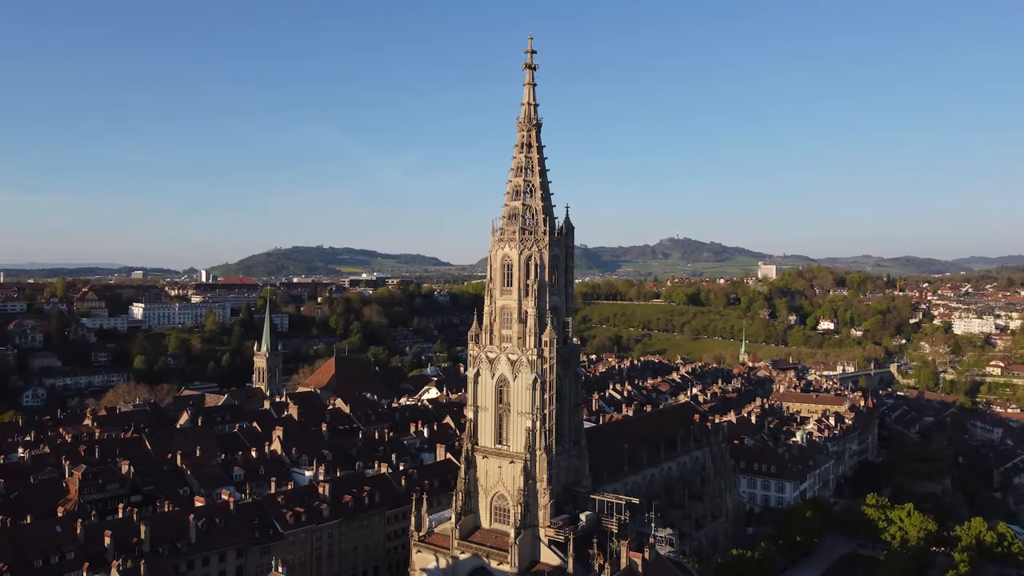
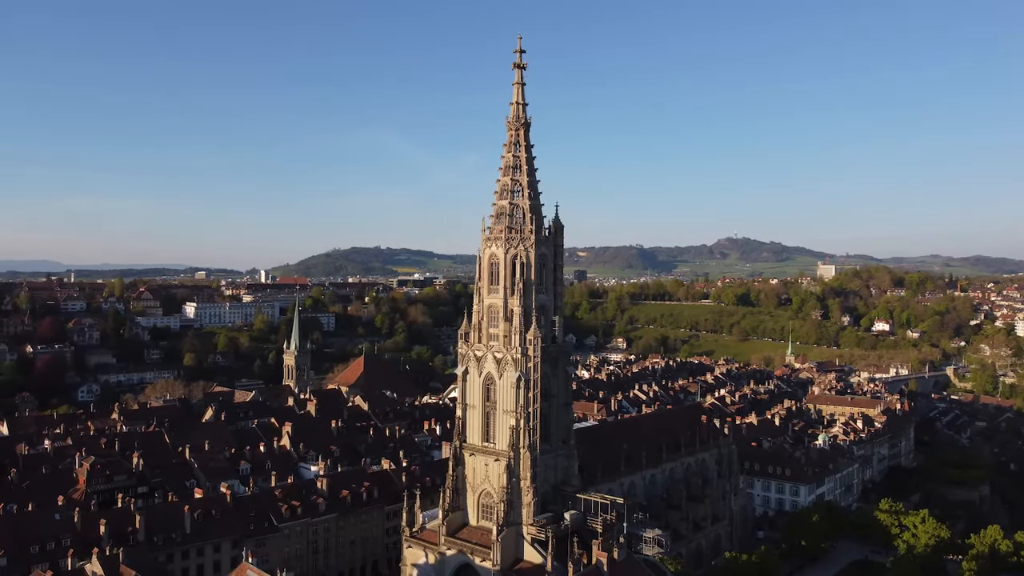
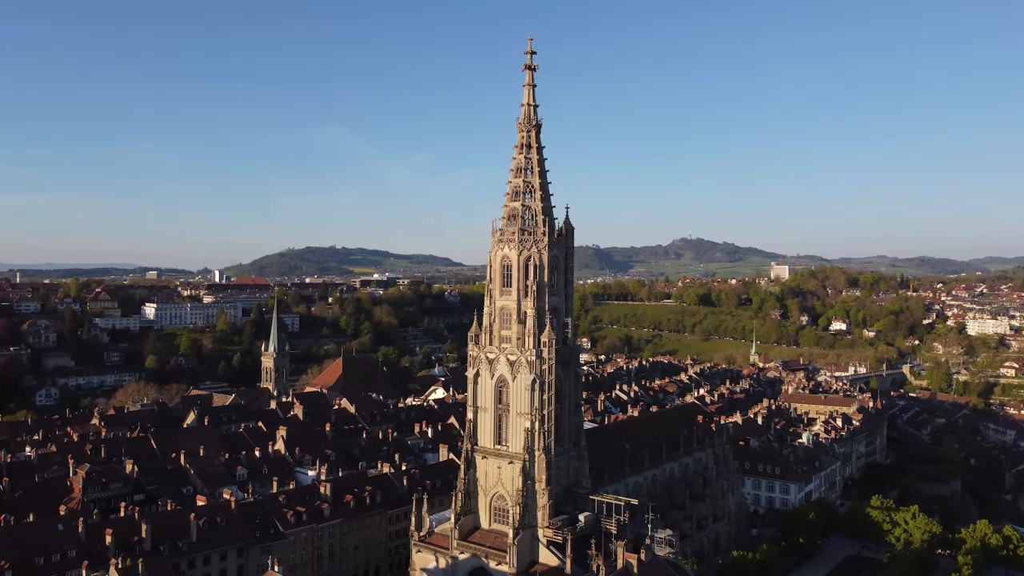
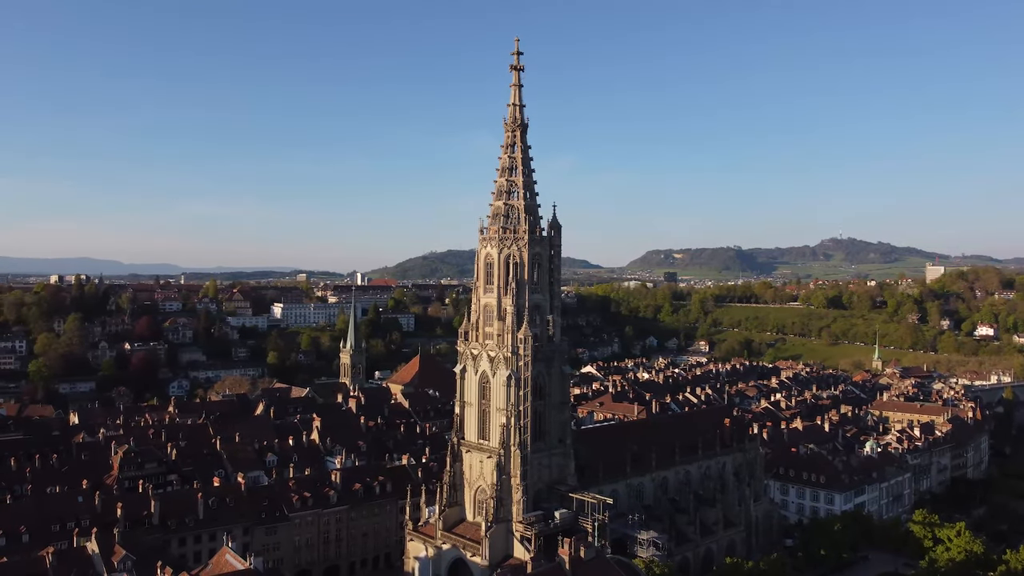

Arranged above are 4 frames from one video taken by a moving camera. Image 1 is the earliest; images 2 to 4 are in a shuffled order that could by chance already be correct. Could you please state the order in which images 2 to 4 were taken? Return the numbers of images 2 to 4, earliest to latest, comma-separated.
3, 2, 4
